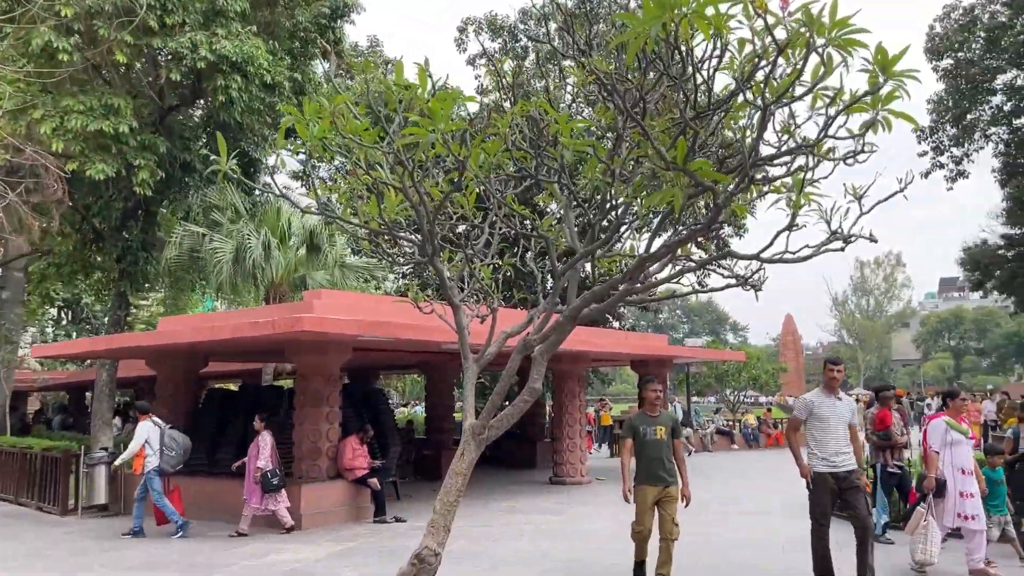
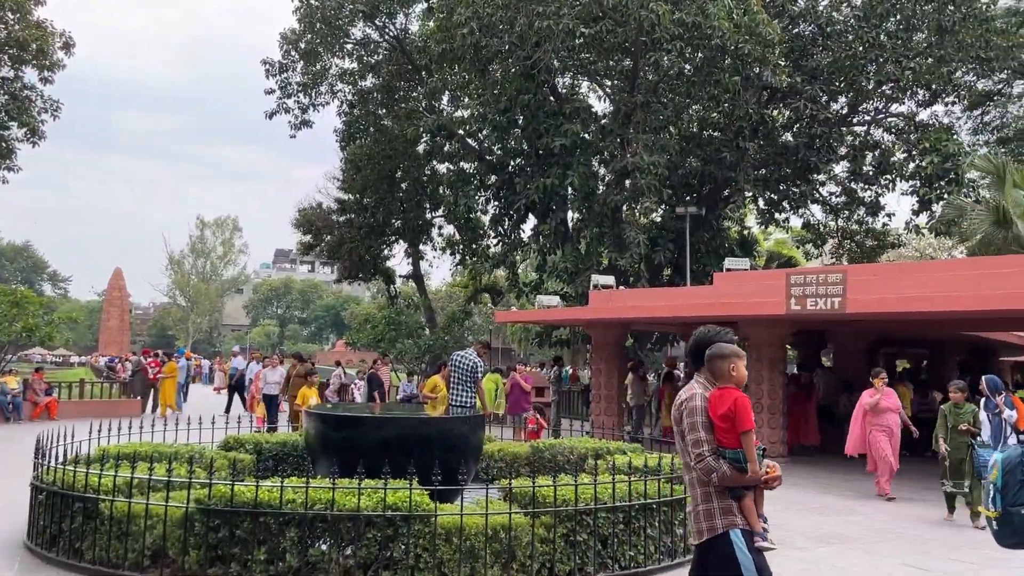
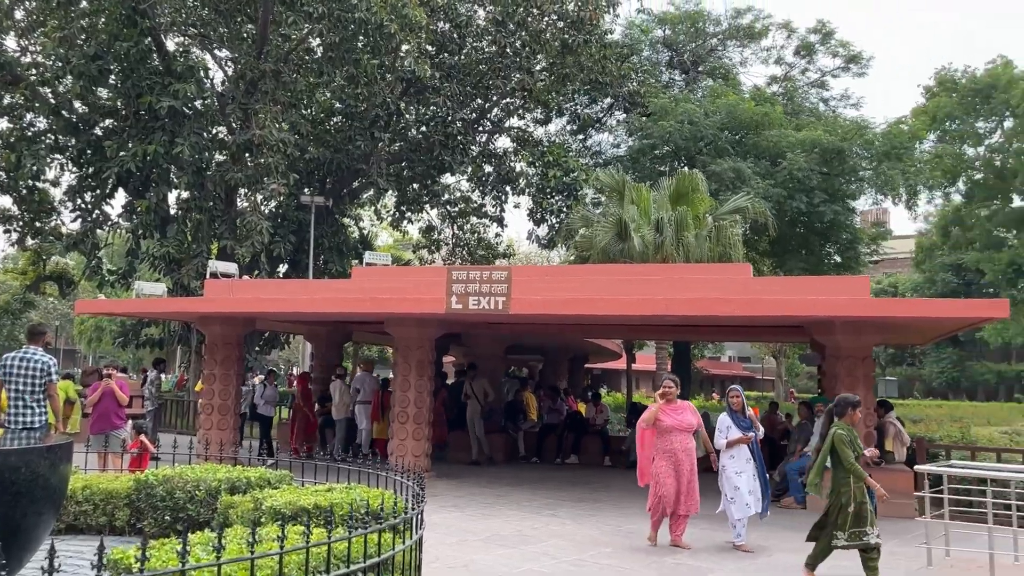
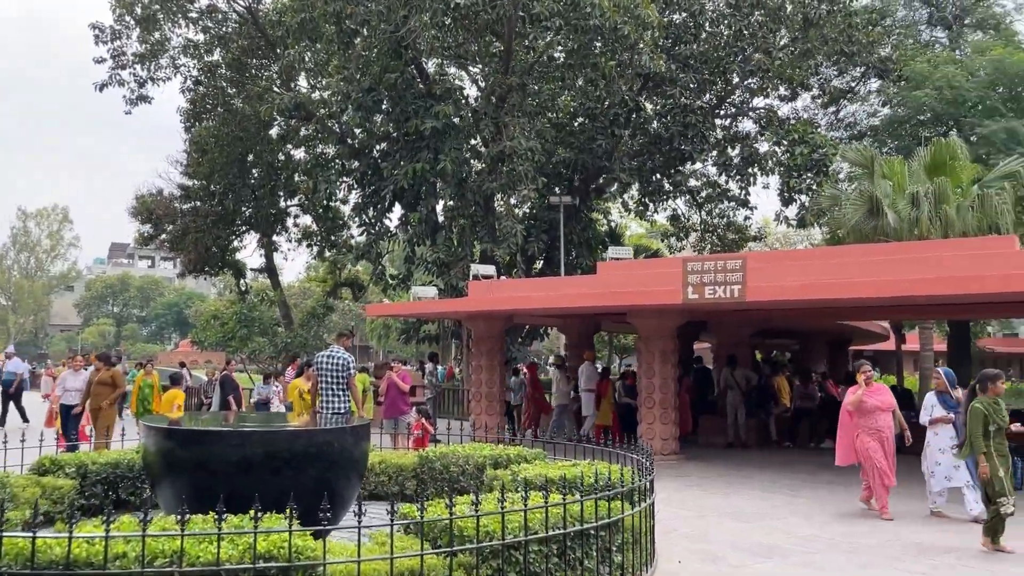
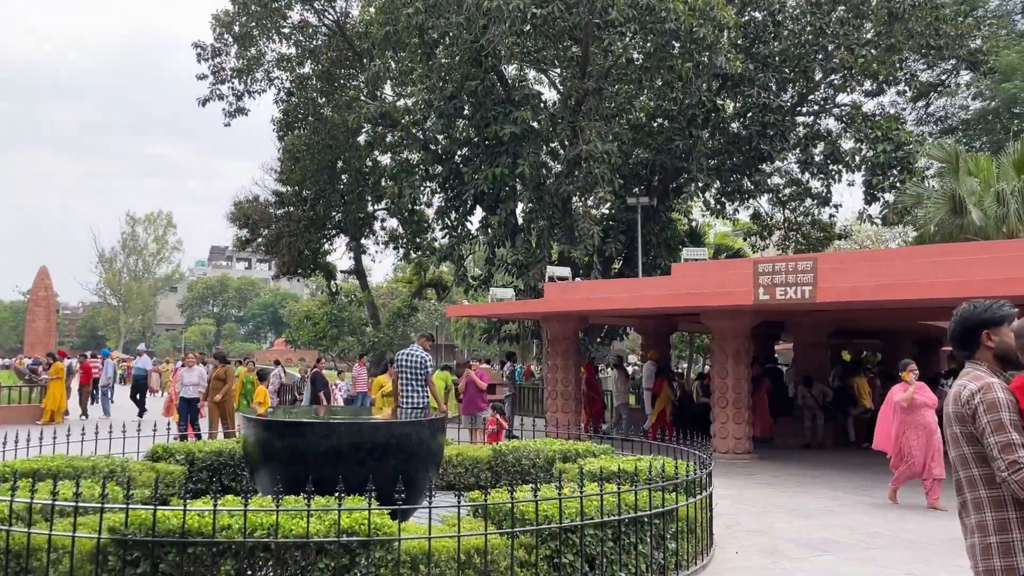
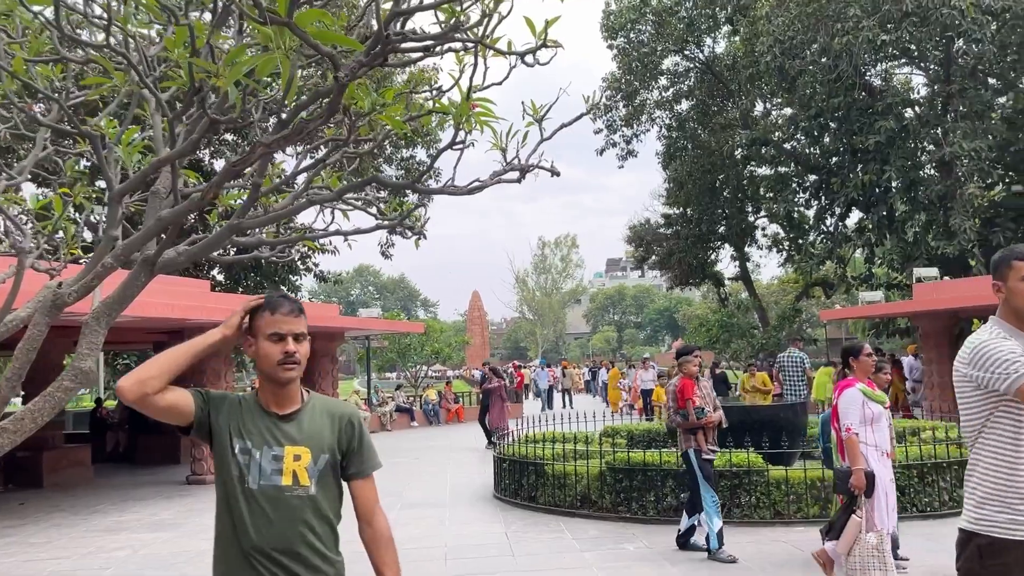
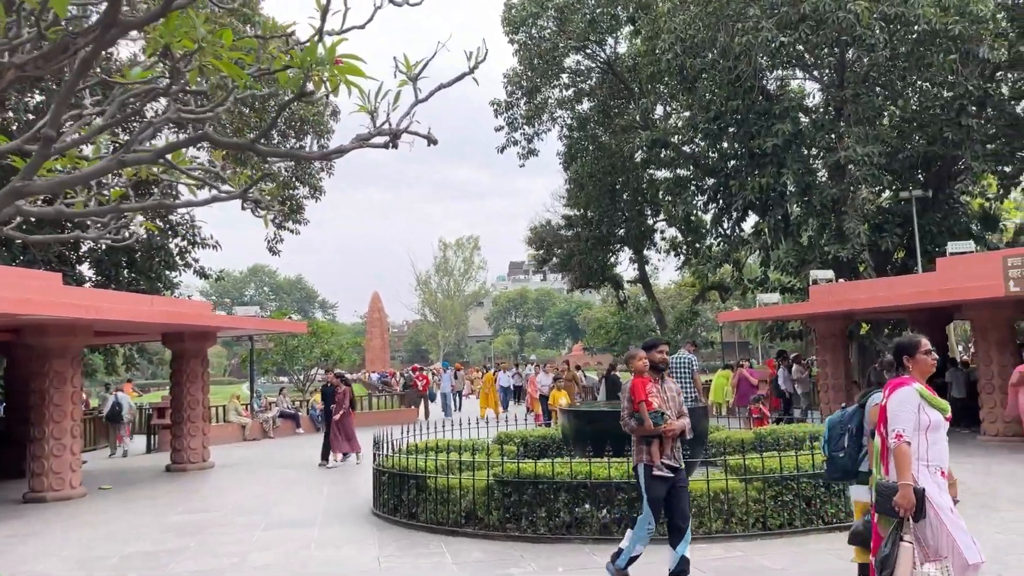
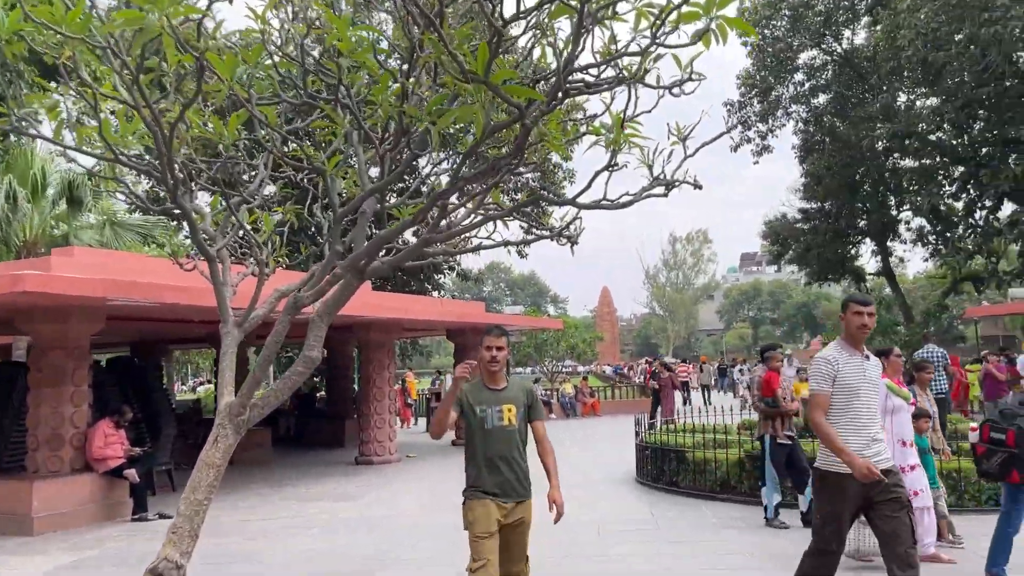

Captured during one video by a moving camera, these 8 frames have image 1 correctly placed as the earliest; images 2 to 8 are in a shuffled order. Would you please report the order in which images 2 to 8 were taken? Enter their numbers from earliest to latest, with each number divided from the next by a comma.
8, 6, 7, 2, 5, 4, 3
